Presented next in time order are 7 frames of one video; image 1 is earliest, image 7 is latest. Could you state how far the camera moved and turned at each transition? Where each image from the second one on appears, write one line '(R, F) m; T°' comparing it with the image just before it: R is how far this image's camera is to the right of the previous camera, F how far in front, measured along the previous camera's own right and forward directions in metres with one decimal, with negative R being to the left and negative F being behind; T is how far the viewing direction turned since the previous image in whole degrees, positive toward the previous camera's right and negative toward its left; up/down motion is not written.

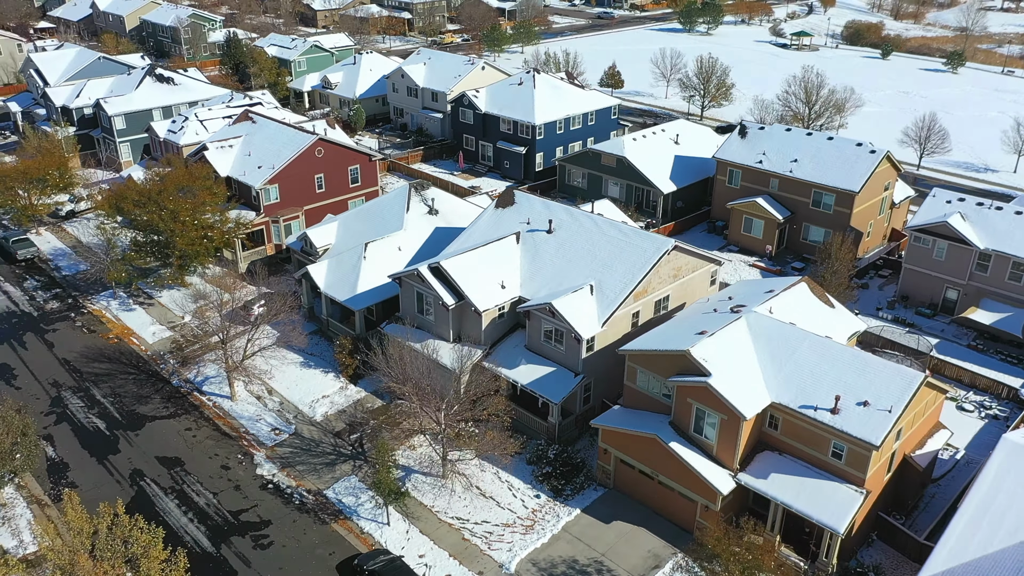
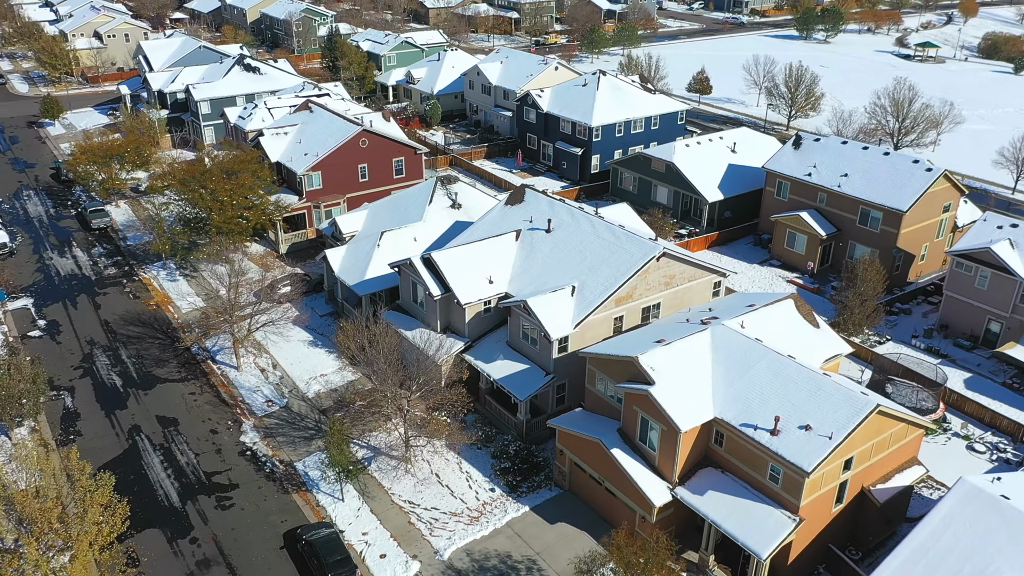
(+4.8, +0.1) m; -9°
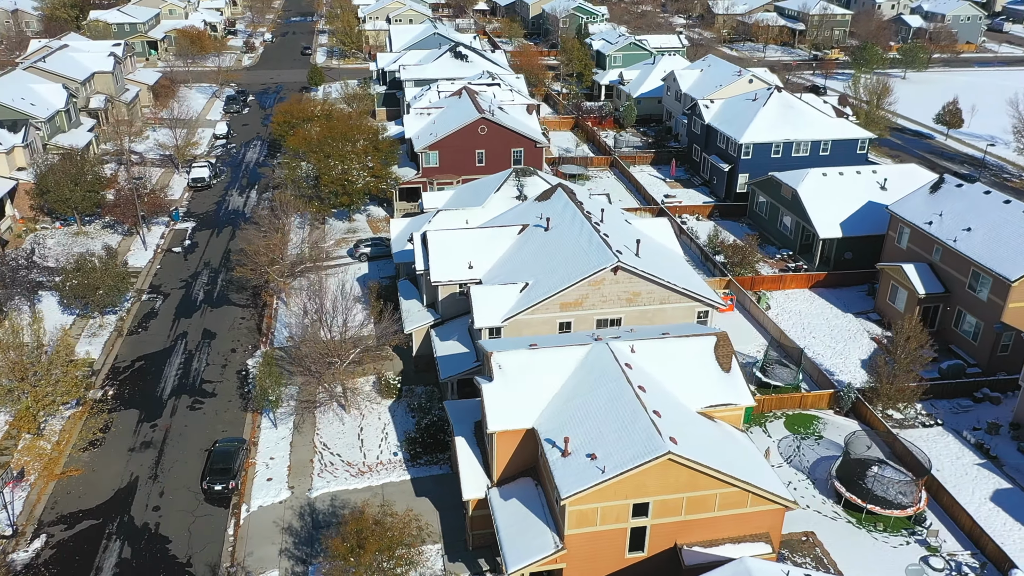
(+12.4, +1.6) m; -22°
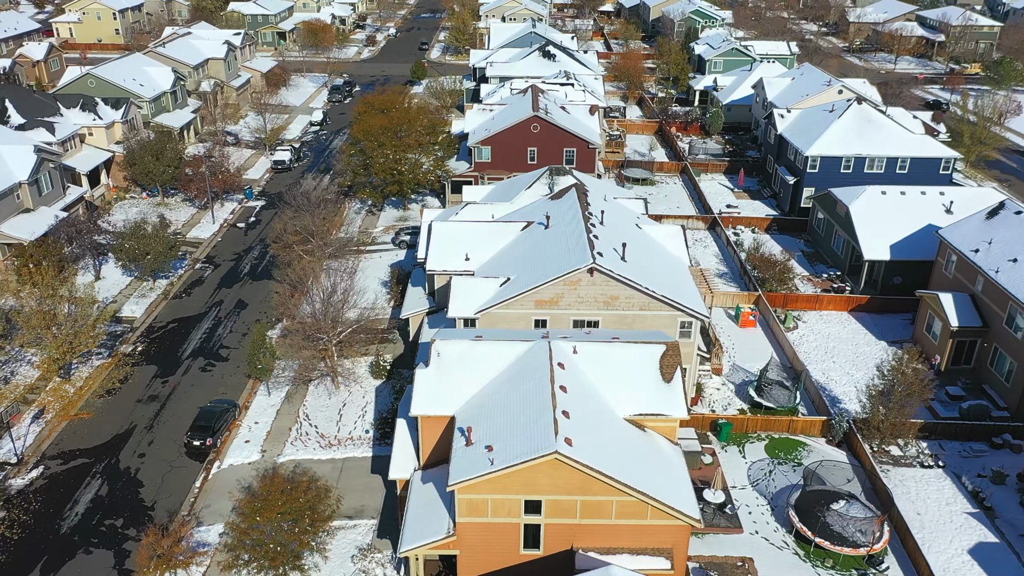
(+5.5, +0.1) m; -10°
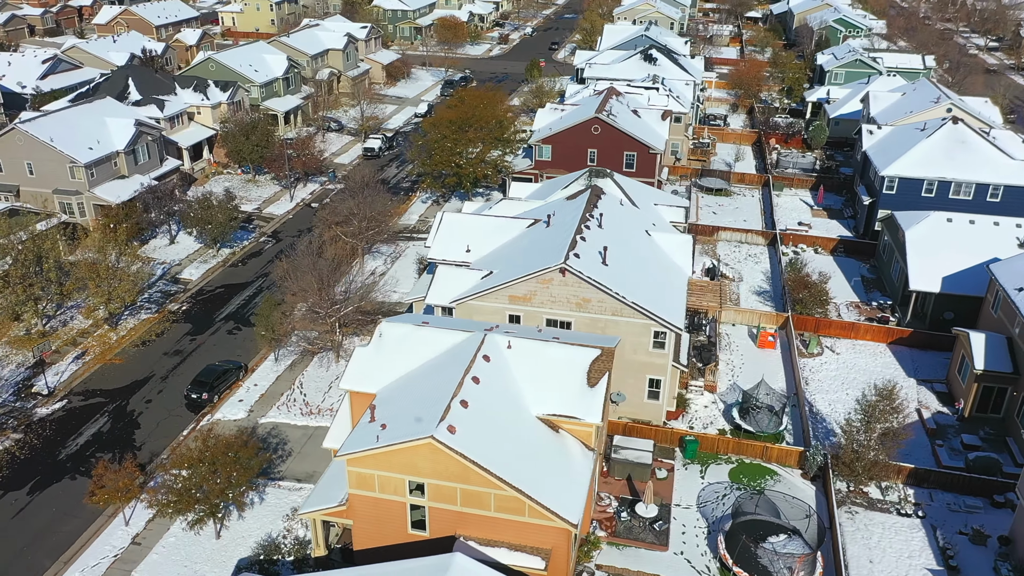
(+6.3, +0.2) m; -11°
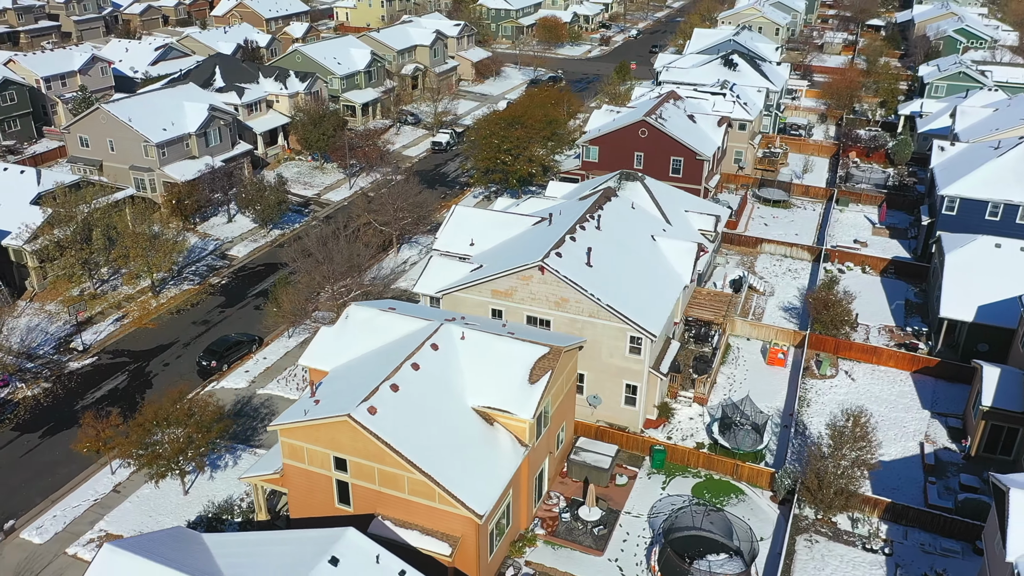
(+4.8, +0.1) m; -9°
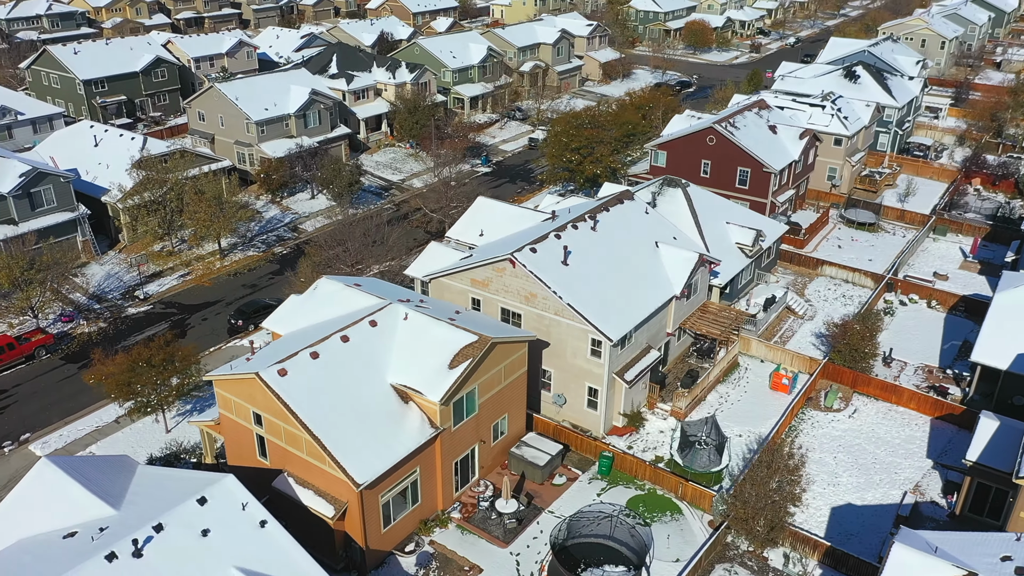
(+6.9, +0.3) m; -12°
